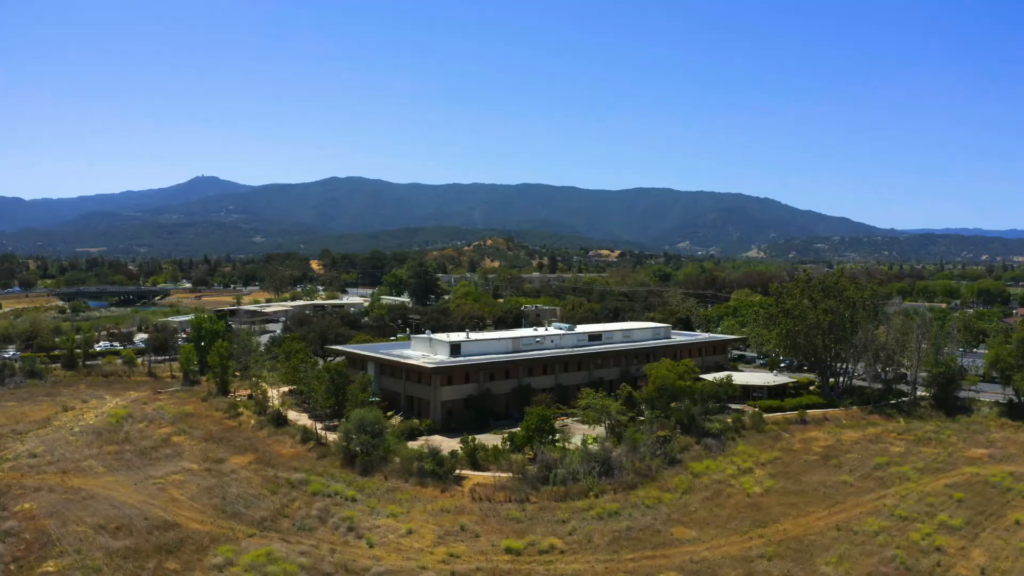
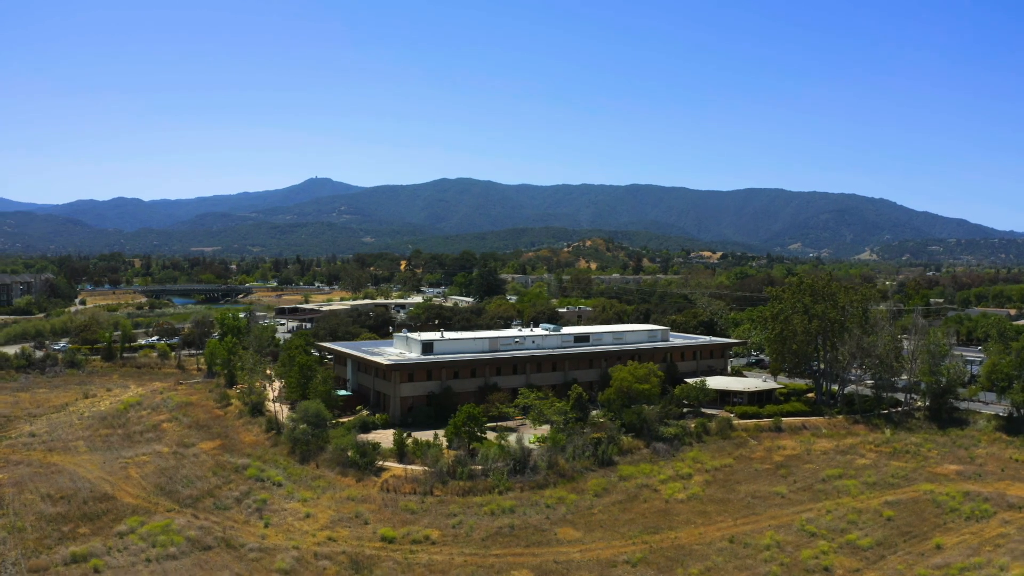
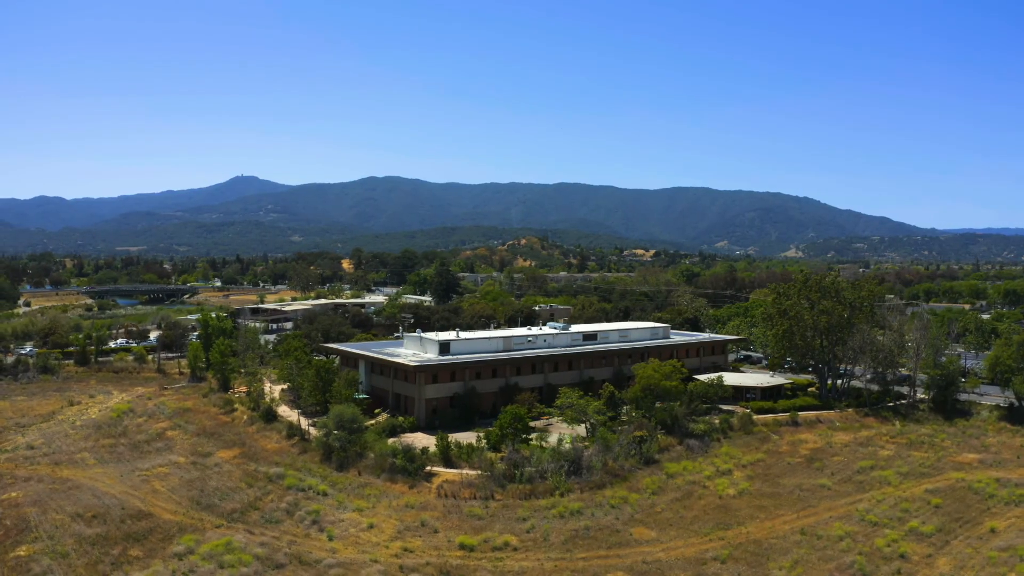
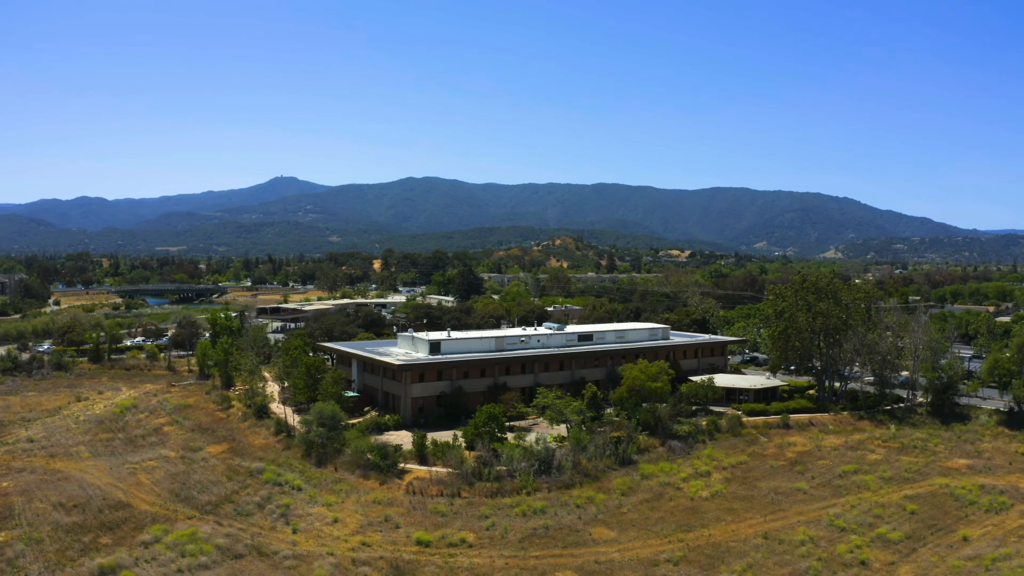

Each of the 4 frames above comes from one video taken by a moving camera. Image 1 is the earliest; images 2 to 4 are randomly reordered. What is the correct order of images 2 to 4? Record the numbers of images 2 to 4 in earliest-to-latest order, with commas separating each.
3, 4, 2
